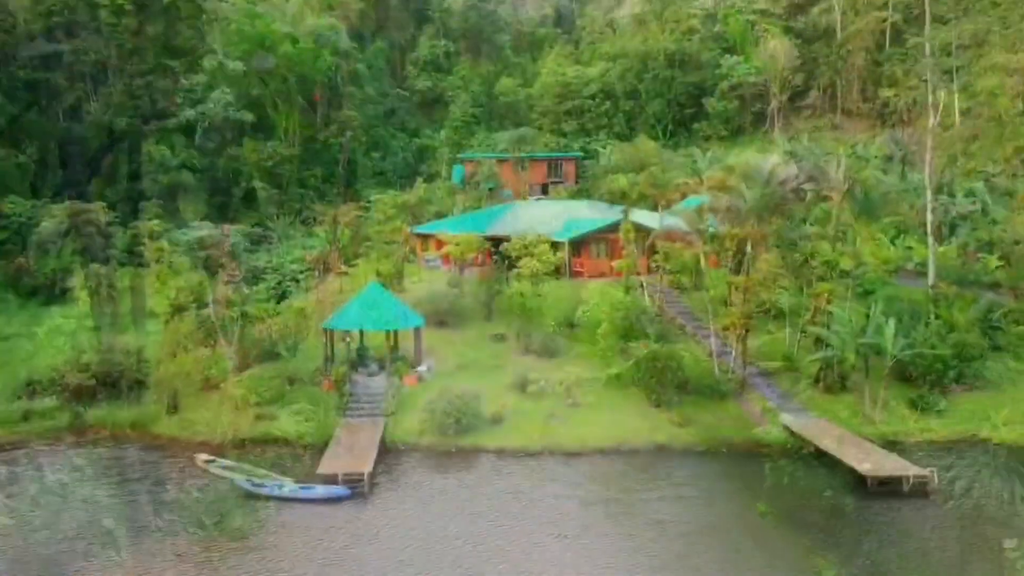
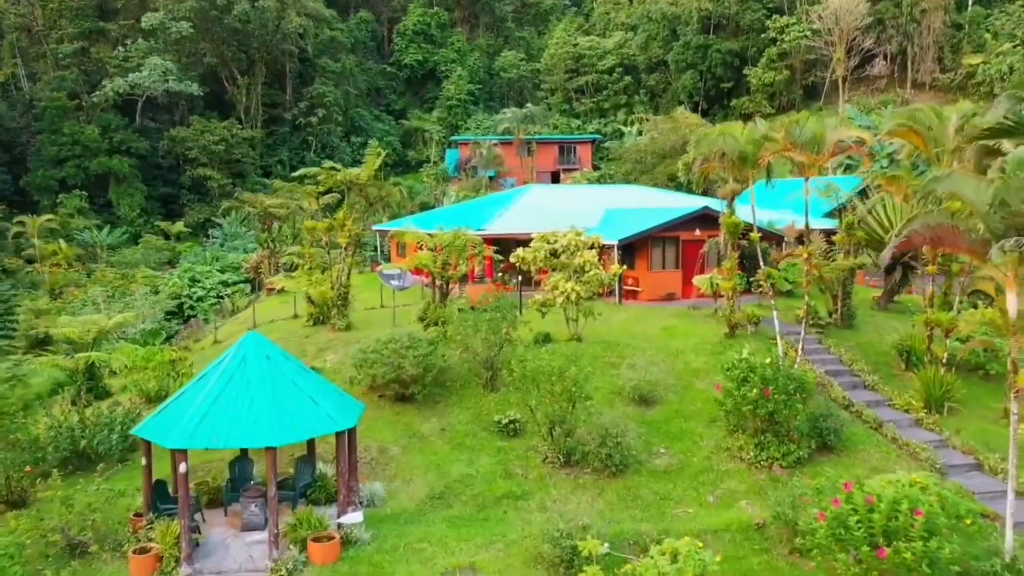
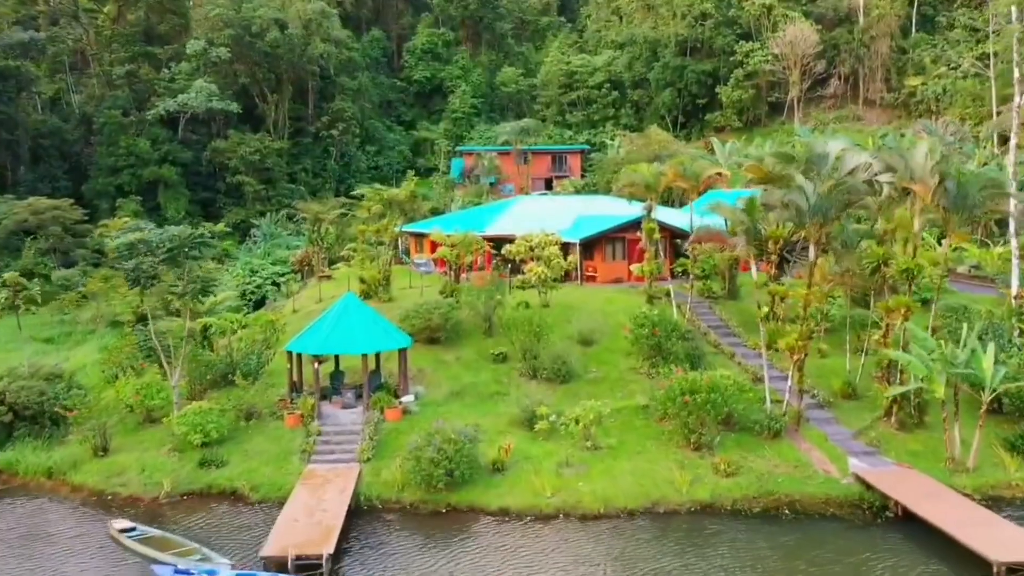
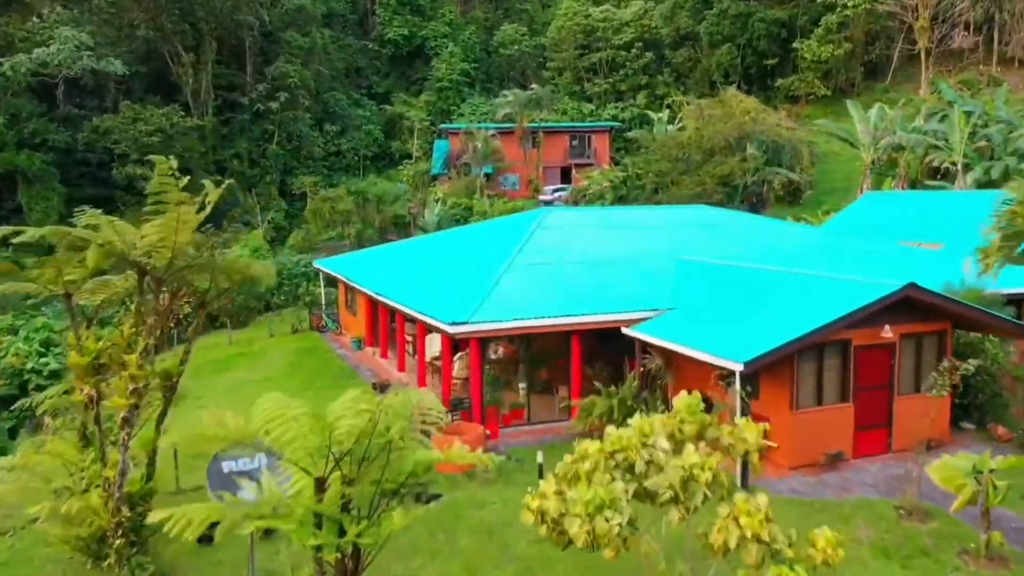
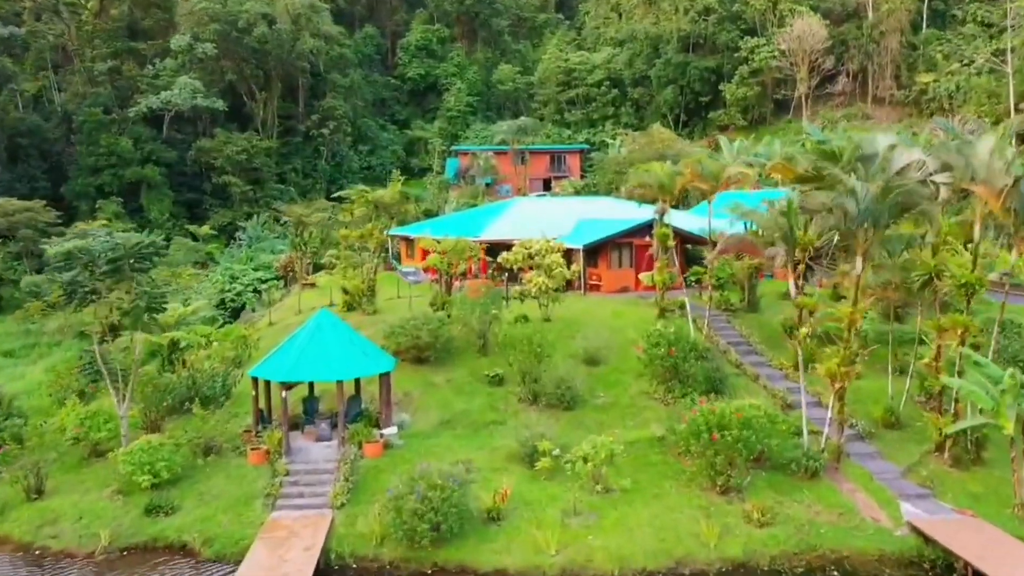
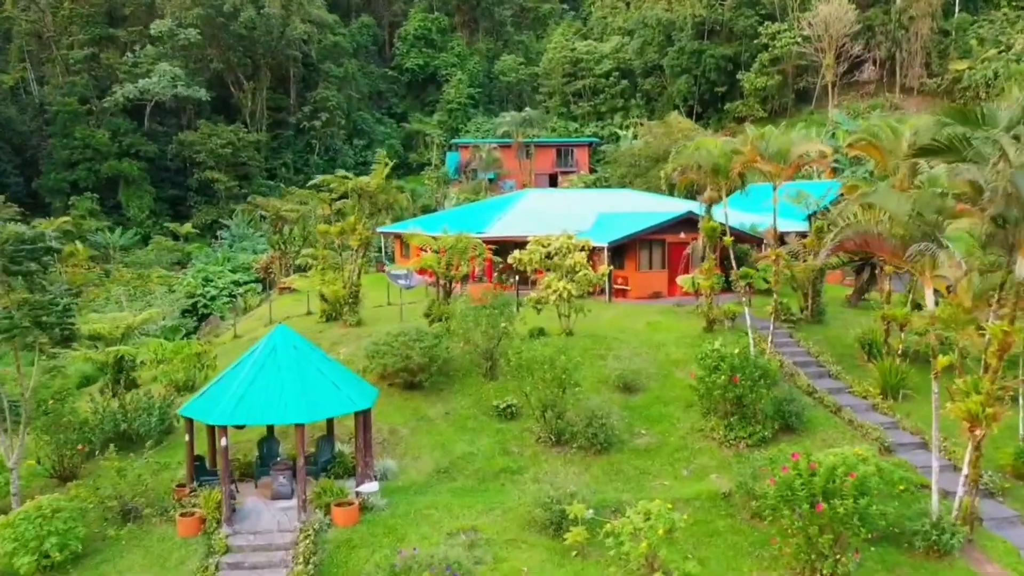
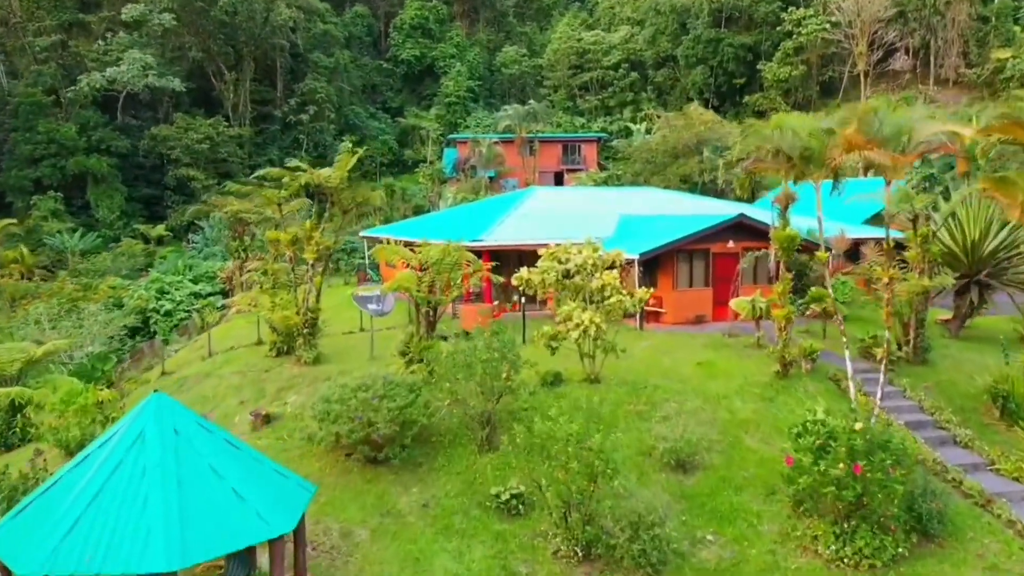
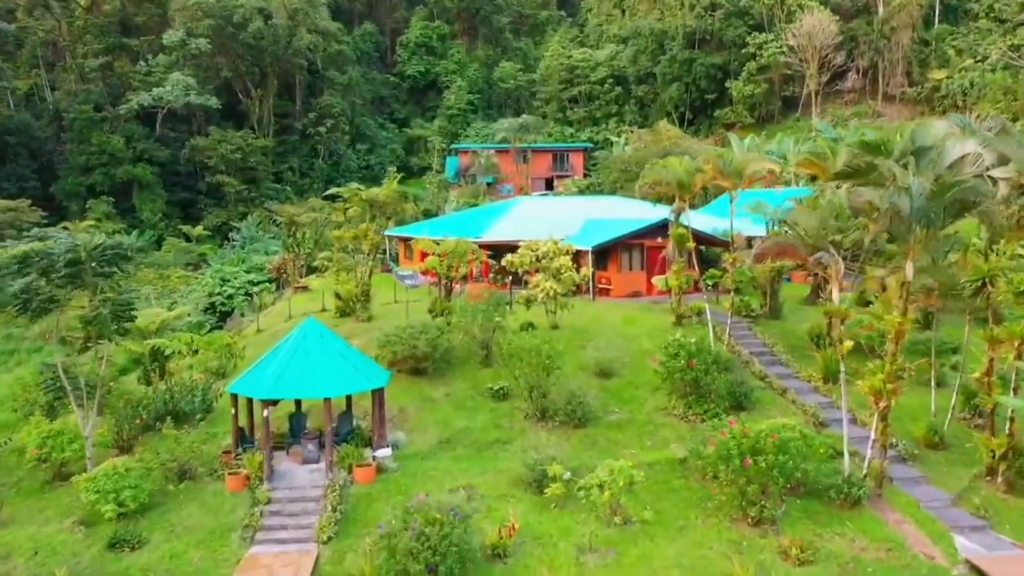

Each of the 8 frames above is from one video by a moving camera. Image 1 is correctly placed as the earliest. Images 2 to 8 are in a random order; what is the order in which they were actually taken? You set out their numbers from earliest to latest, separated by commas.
3, 5, 8, 6, 2, 7, 4
